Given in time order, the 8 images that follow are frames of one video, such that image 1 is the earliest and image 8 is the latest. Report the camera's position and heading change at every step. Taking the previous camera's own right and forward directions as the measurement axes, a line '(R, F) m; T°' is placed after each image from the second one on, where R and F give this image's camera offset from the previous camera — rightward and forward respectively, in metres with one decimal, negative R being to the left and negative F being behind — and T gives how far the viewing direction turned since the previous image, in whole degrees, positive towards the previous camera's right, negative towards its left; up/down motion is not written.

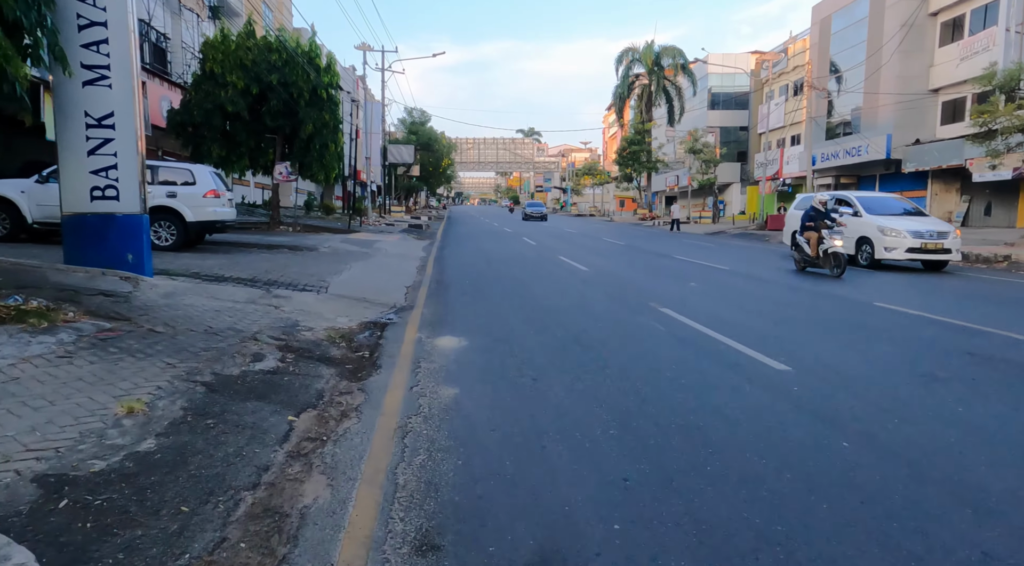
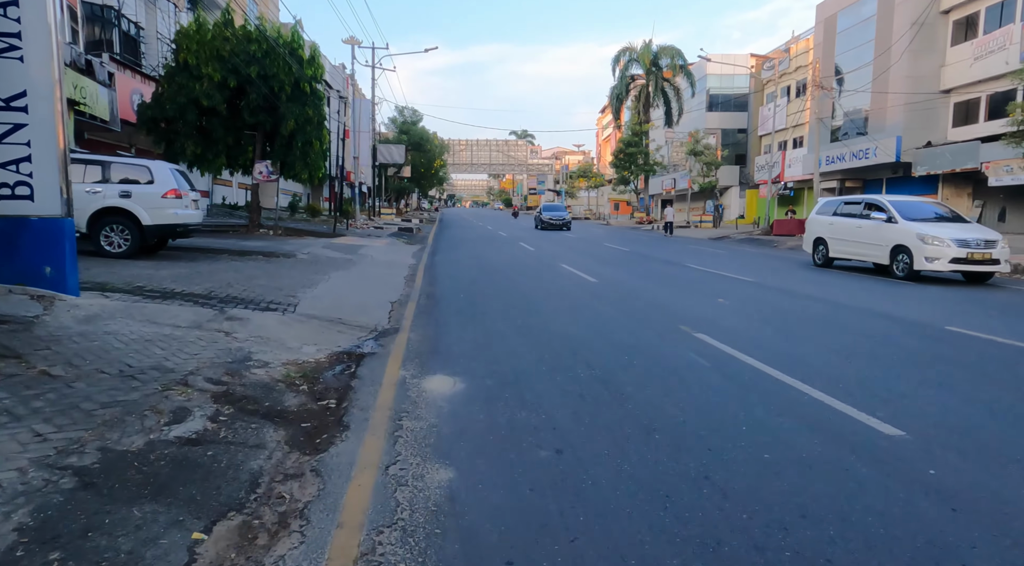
(-0.2, +1.6) m; +1°
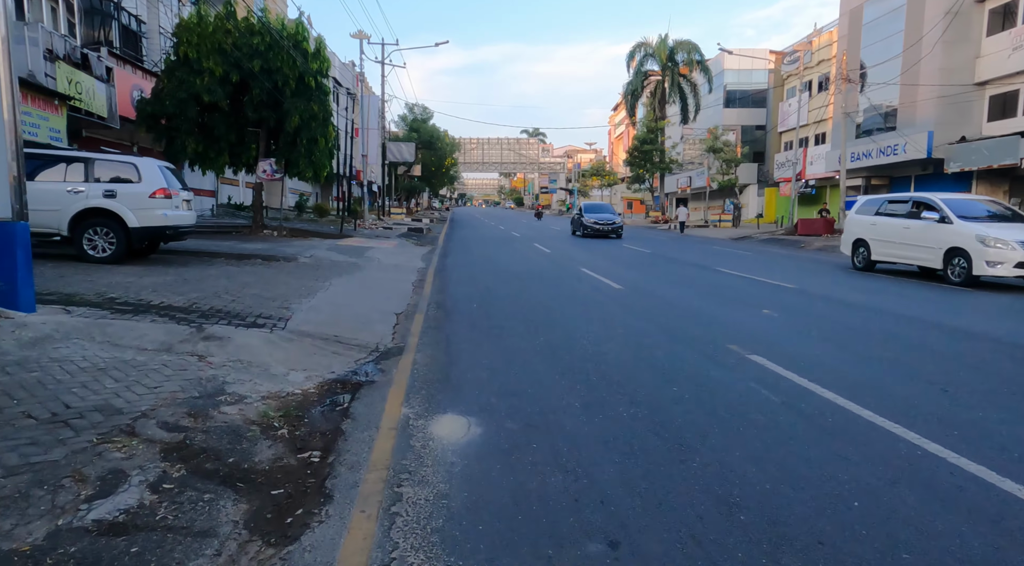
(-0.1, +1.1) m; -1°
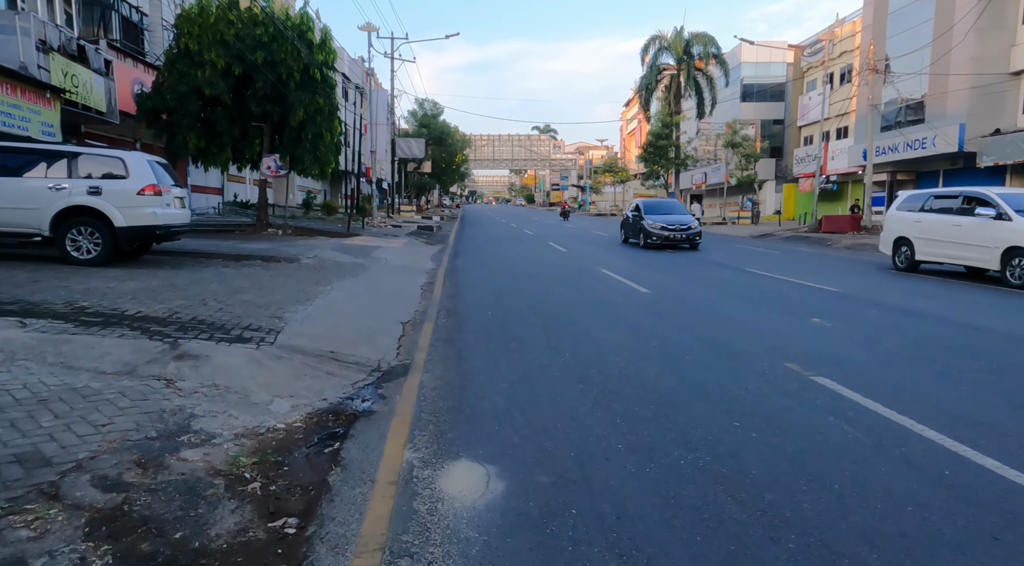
(-0.1, +1.0) m; -1°
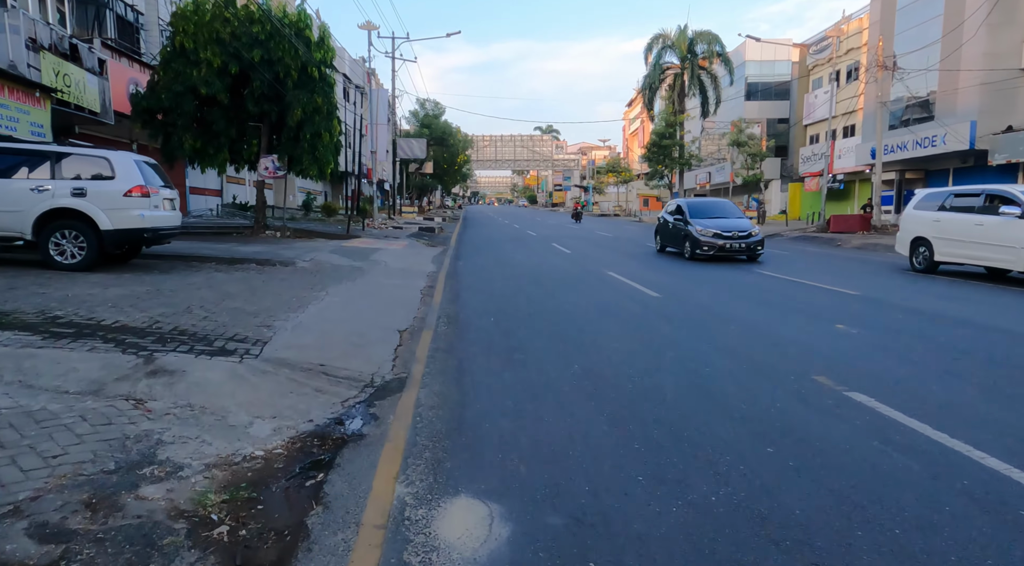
(0.0, +0.5) m; 0°
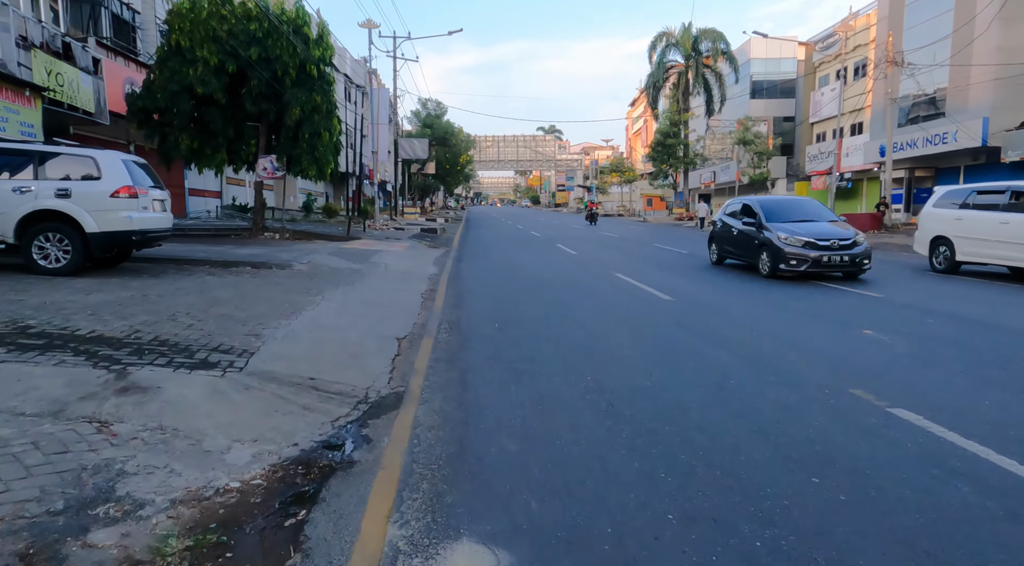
(0.0, +0.5) m; 0°
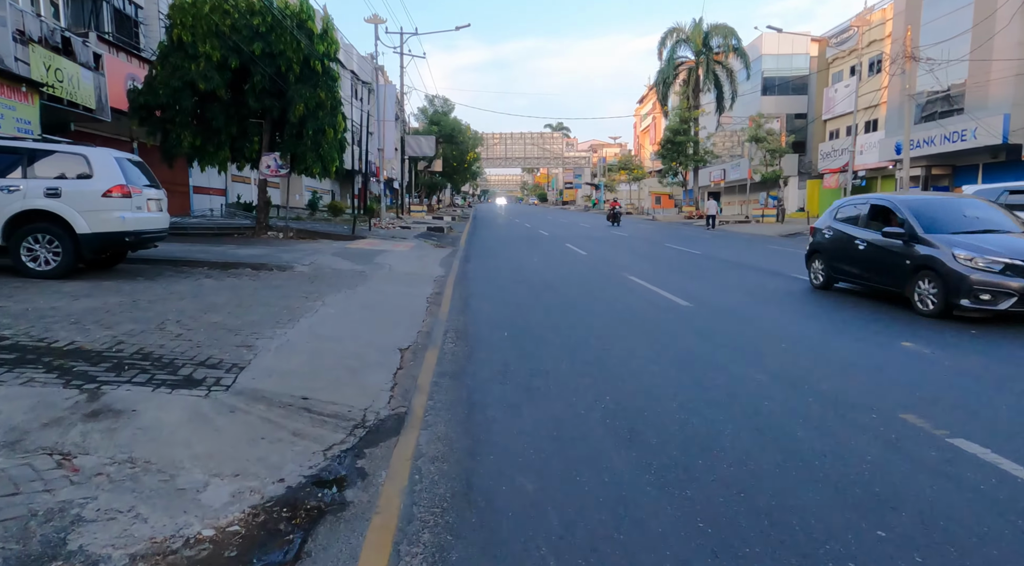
(0.0, +0.5) m; -1°
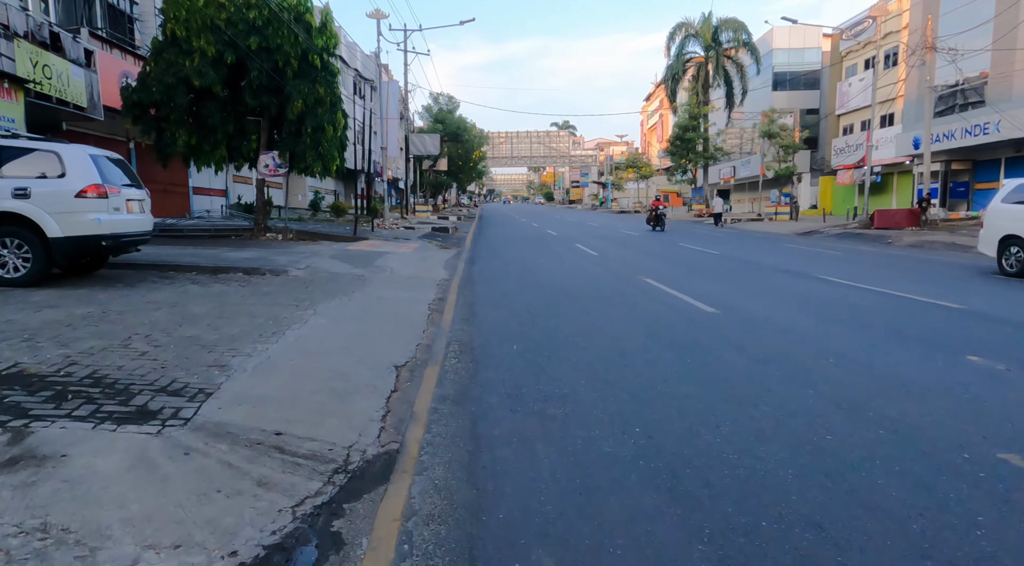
(0.0, +0.8) m; -1°
